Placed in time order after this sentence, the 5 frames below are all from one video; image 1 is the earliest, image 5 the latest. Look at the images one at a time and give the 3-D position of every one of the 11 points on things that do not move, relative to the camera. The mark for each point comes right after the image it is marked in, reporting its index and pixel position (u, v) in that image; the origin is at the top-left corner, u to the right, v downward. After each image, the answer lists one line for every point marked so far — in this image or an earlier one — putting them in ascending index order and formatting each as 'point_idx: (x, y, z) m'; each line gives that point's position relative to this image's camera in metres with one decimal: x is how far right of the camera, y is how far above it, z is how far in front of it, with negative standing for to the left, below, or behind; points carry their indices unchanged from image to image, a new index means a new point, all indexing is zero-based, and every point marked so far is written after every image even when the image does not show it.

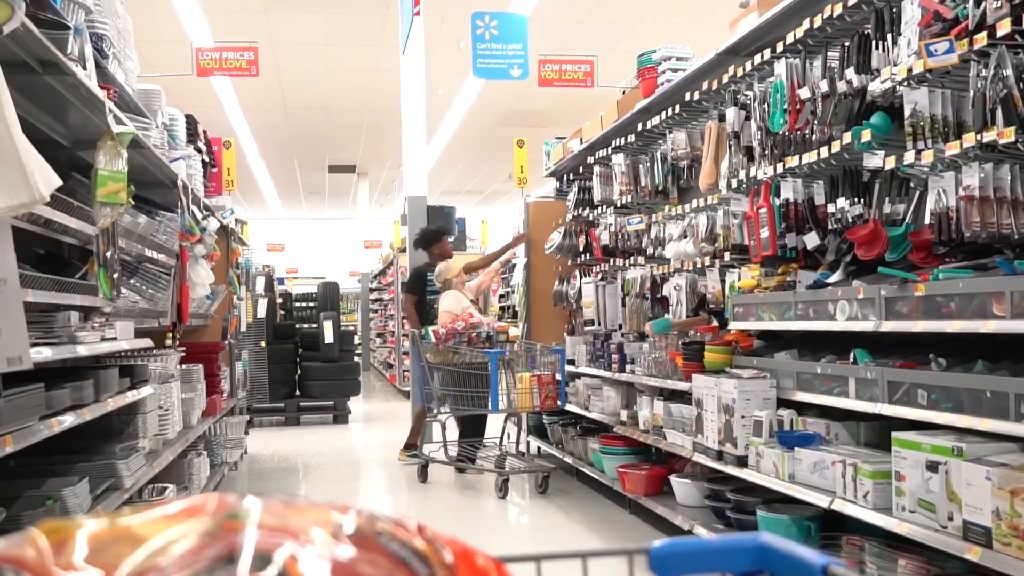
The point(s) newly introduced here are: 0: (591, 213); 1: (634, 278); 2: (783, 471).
0: (+0.4, +0.4, +5.5) m
1: (+0.6, 0.0, +4.6) m
2: (+0.7, -0.5, +2.8) m
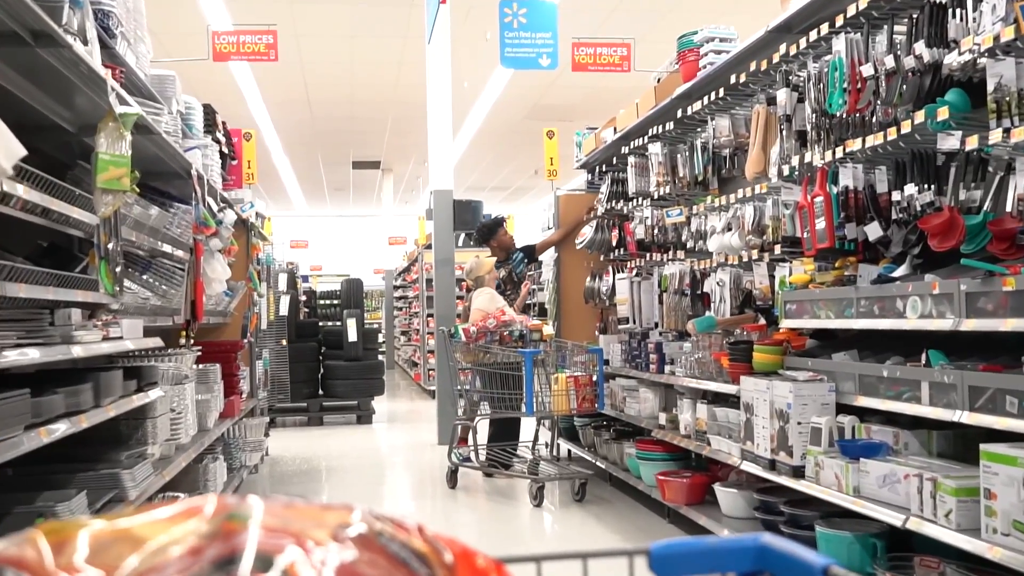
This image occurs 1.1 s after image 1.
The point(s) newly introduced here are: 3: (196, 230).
0: (+0.6, +0.4, +5.2) m
1: (+0.7, +0.1, +4.4) m
2: (+0.8, -0.5, +2.5) m
3: (-1.1, +0.2, +3.6) m
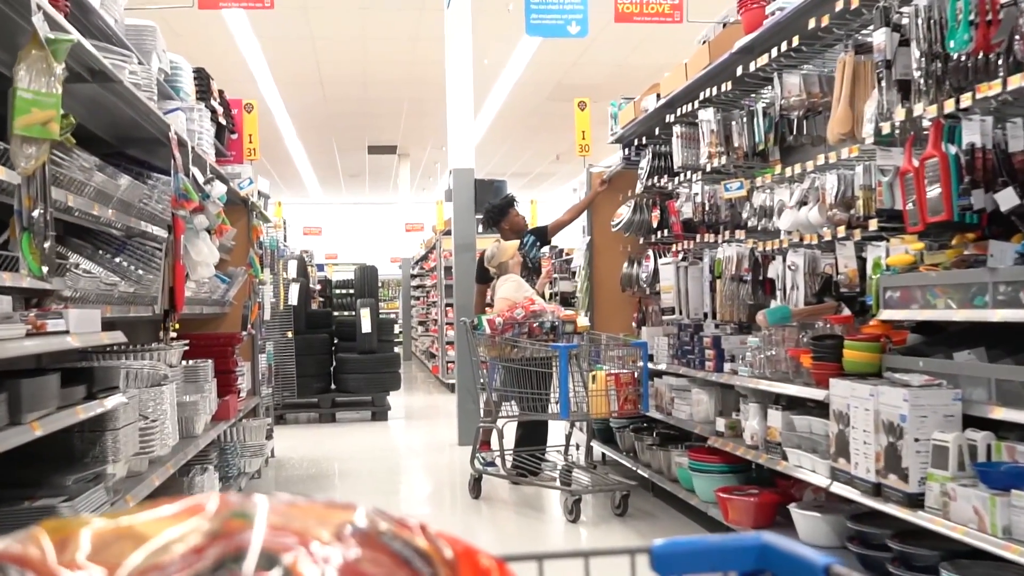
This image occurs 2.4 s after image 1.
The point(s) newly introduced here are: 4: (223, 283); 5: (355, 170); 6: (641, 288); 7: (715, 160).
0: (+0.7, +0.5, +4.6) m
1: (+0.8, +0.1, +3.8) m
2: (+0.9, -0.4, +1.9) m
3: (-1.0, +0.2, +3.1) m
4: (-1.3, 0.0, +4.5) m
5: (-2.5, +1.9, +16.5) m
6: (+0.6, 0.0, +5.0) m
7: (+0.8, +0.5, +4.0) m
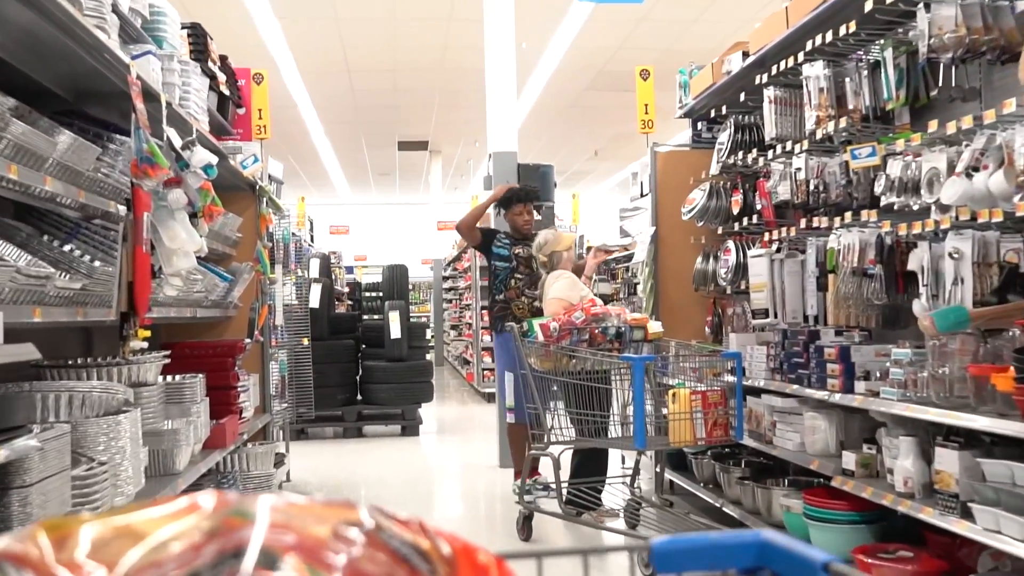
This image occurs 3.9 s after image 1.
0: (+0.9, +0.5, +3.8) m
1: (+1.0, +0.1, +3.0) m
2: (+1.0, -0.4, +1.1) m
3: (-0.8, +0.3, +2.3) m
4: (-1.1, 0.0, +3.8) m
5: (-2.0, +1.9, +15.8) m
6: (+0.8, 0.0, +4.2) m
7: (+1.0, +0.5, +3.2) m
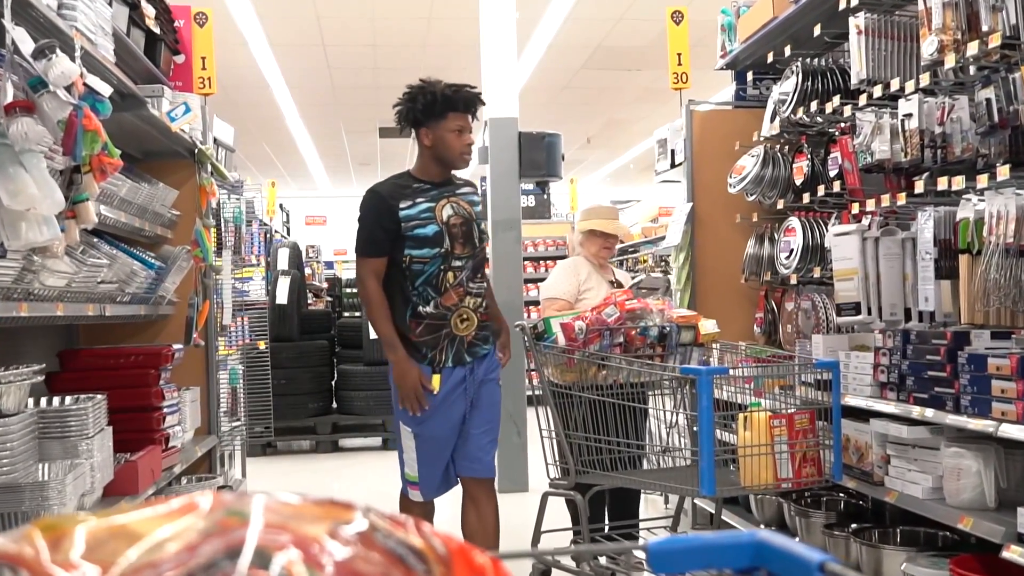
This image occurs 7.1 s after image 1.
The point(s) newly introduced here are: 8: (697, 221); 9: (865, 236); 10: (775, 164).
0: (+0.9, +0.5, +3.0) m
1: (+1.0, +0.2, +2.2) m
2: (+1.1, -0.4, +0.3) m
3: (-0.8, +0.3, +1.4) m
4: (-1.0, 0.0, +2.9) m
5: (-2.1, +1.9, +14.9) m
6: (+0.9, 0.0, +3.3) m
7: (+1.0, +0.5, +2.4) m
8: (+0.7, +0.2, +3.7) m
9: (+0.9, +0.1, +2.7) m
10: (+0.9, +0.4, +3.3) m
